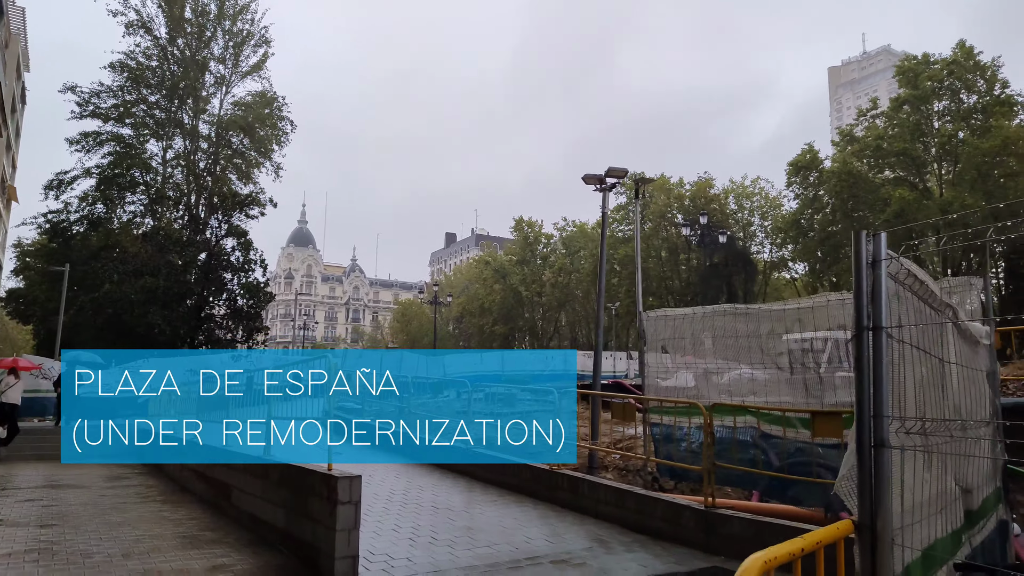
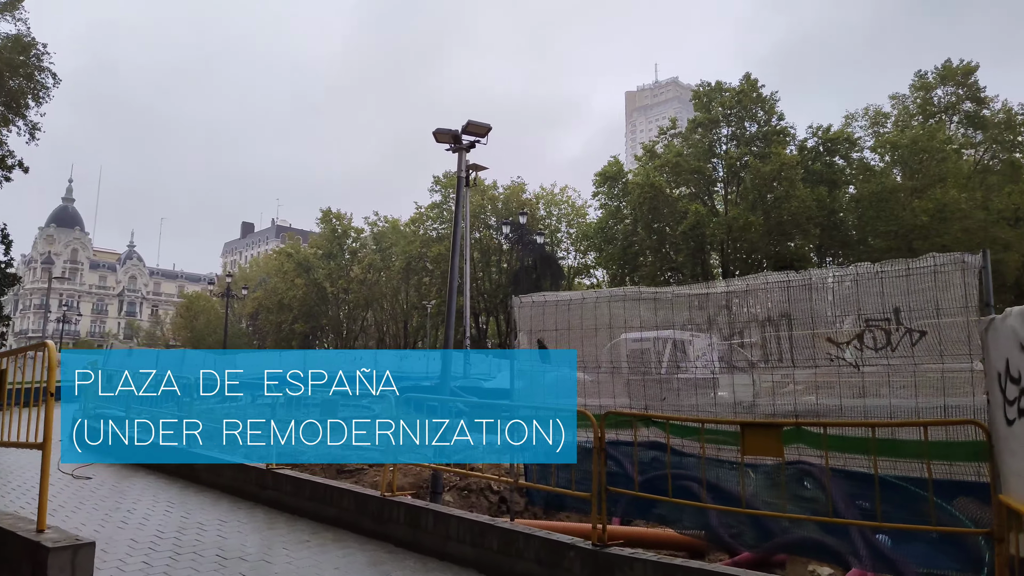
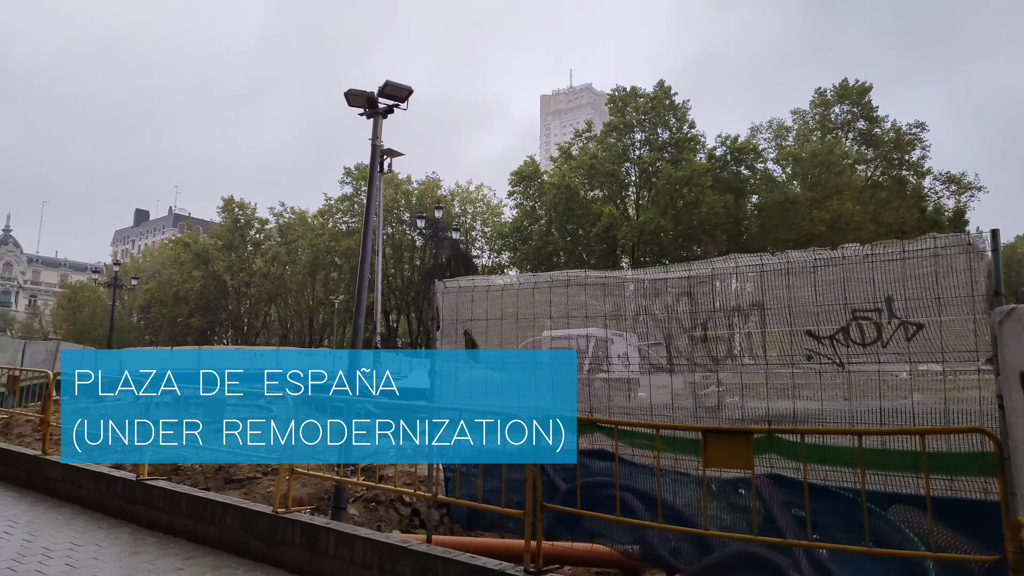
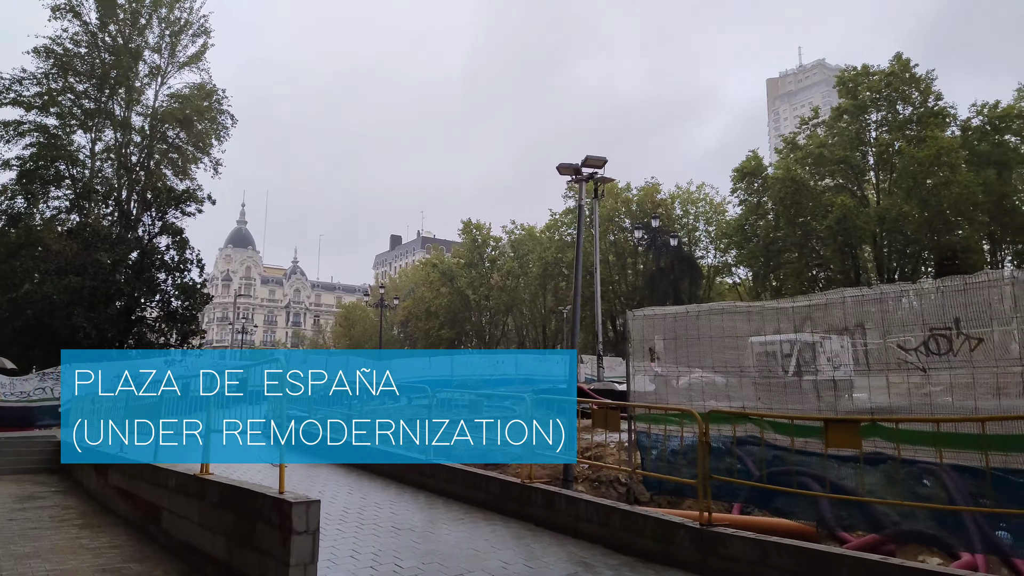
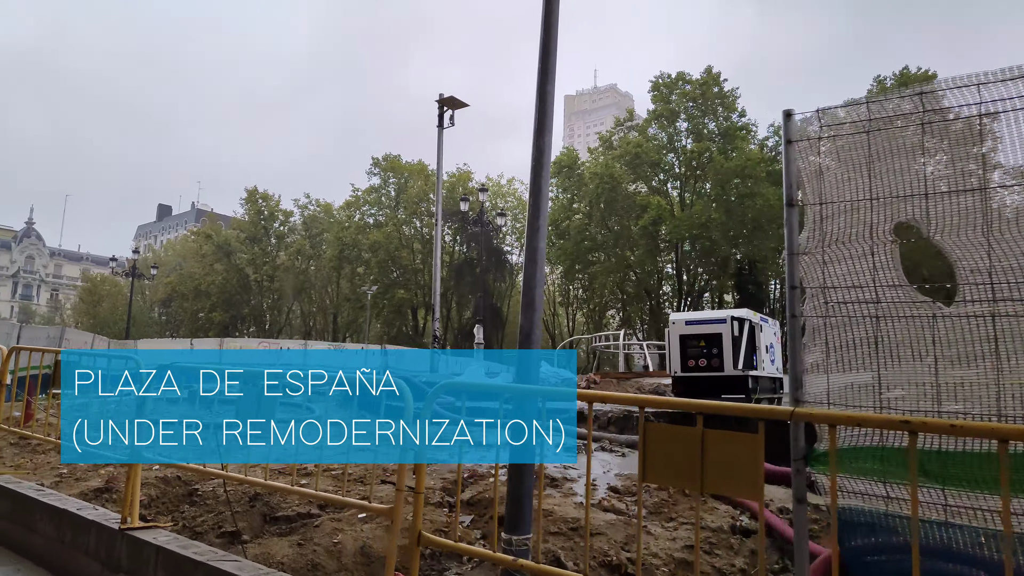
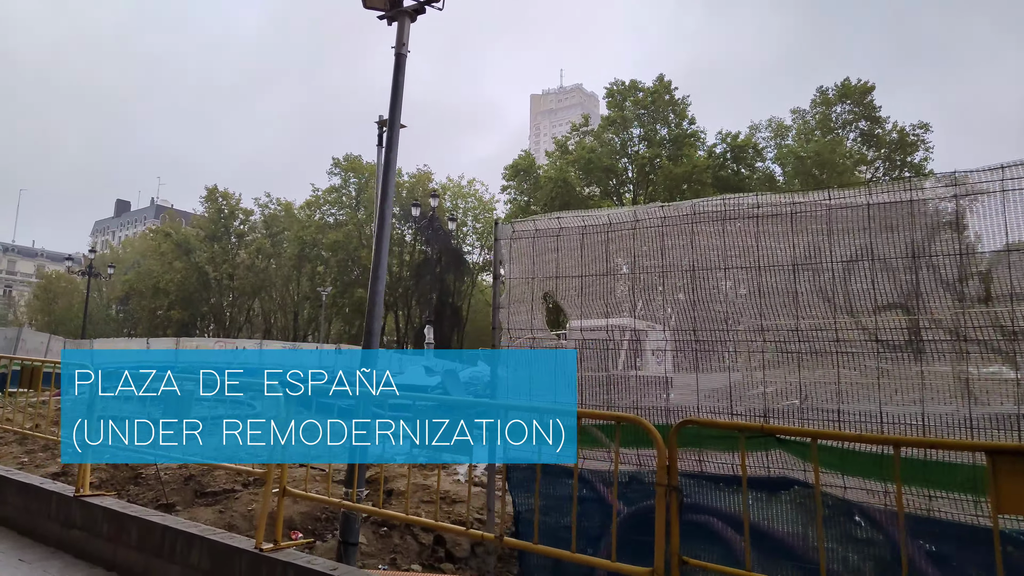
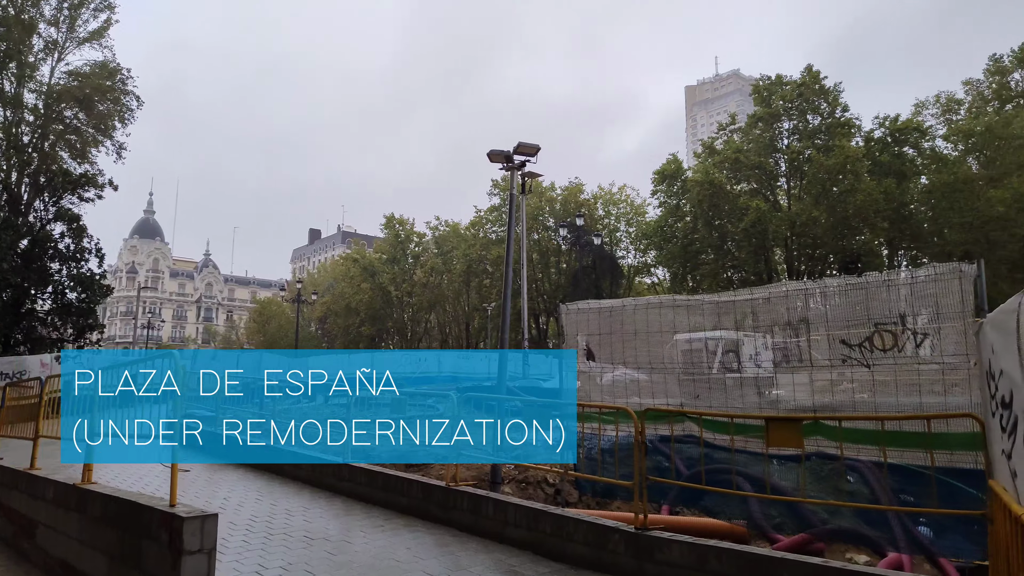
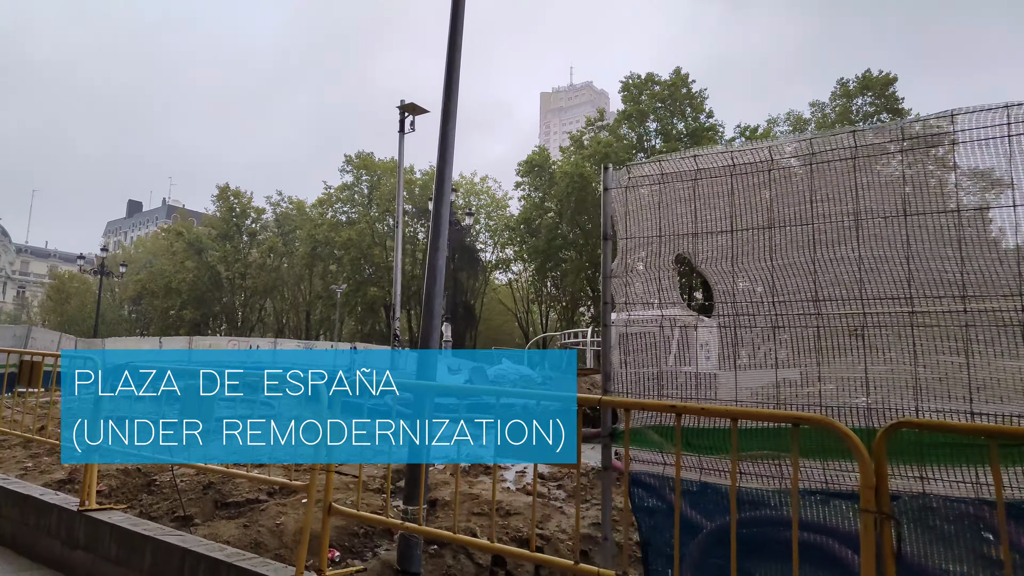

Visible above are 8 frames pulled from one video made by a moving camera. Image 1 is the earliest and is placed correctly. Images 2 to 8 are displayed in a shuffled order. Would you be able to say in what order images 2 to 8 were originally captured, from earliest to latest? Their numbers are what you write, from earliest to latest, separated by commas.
4, 7, 2, 3, 6, 8, 5
